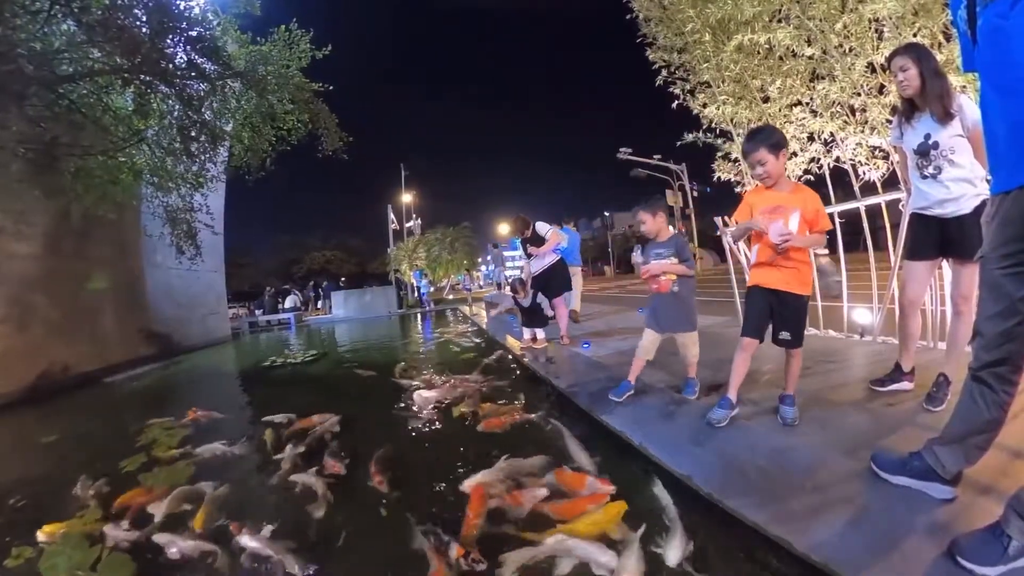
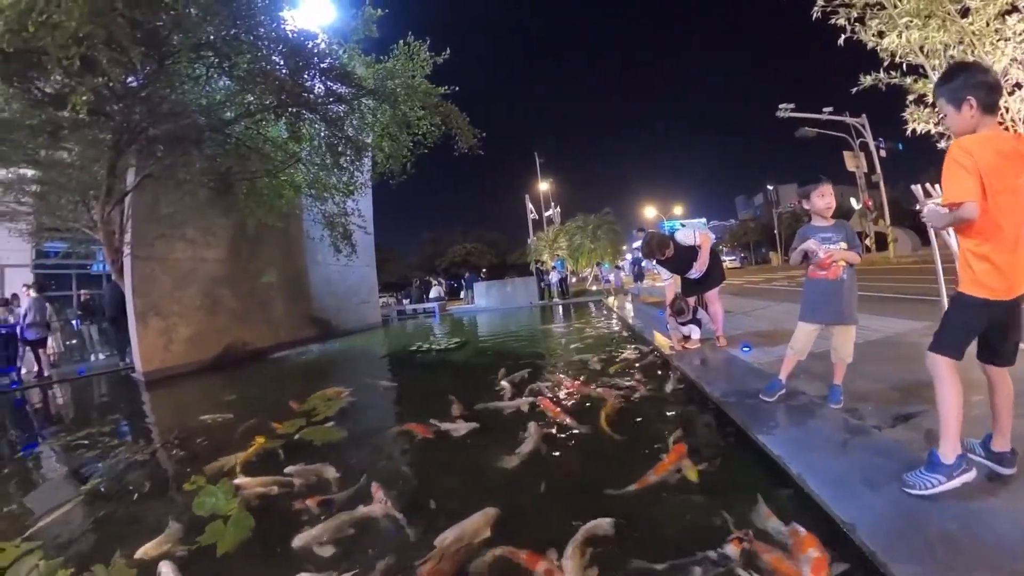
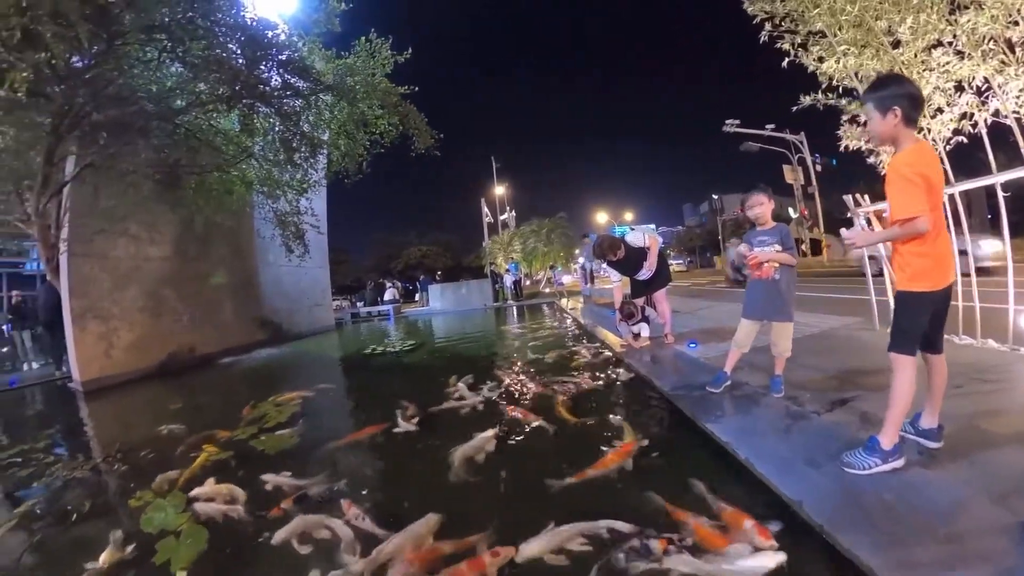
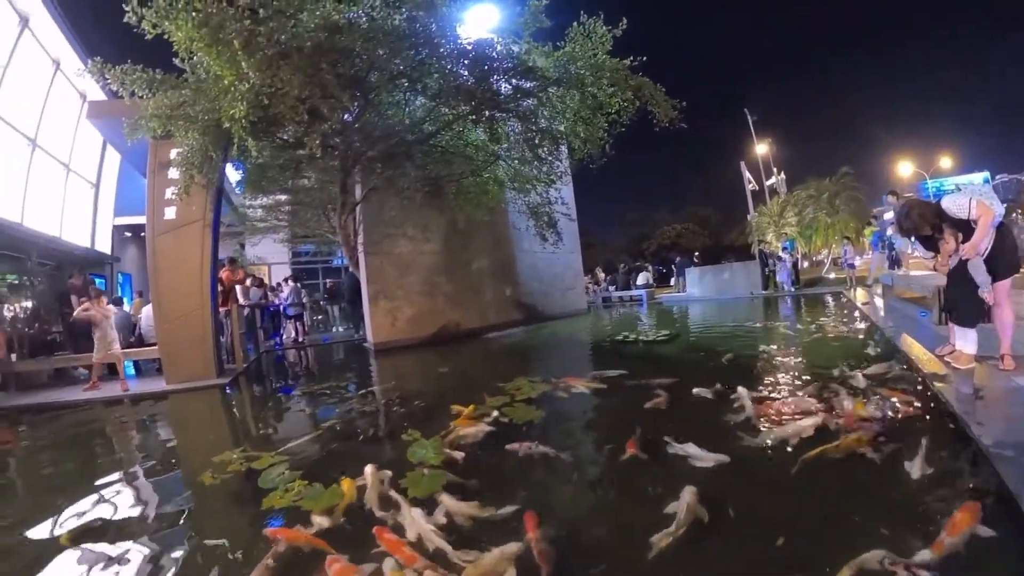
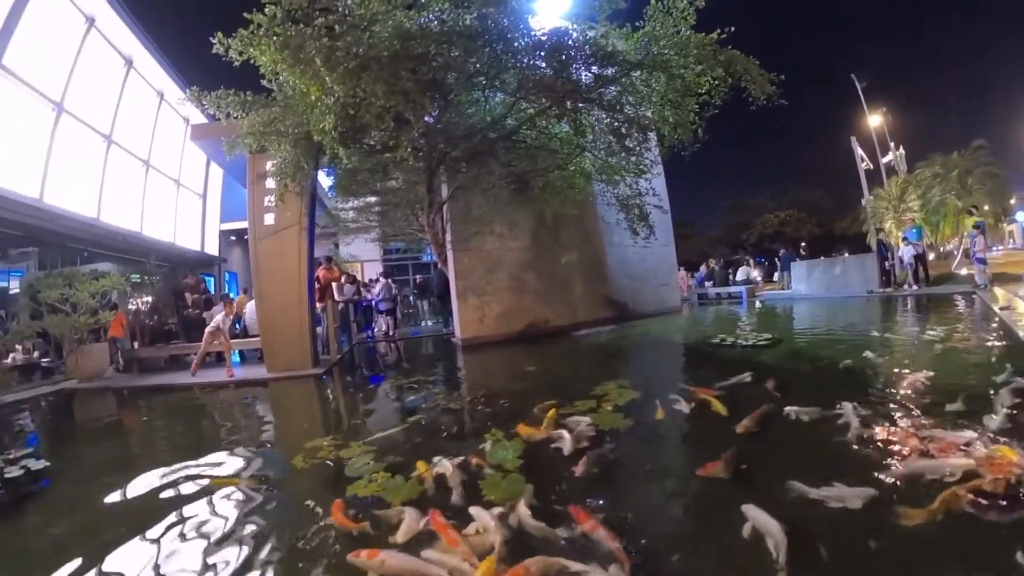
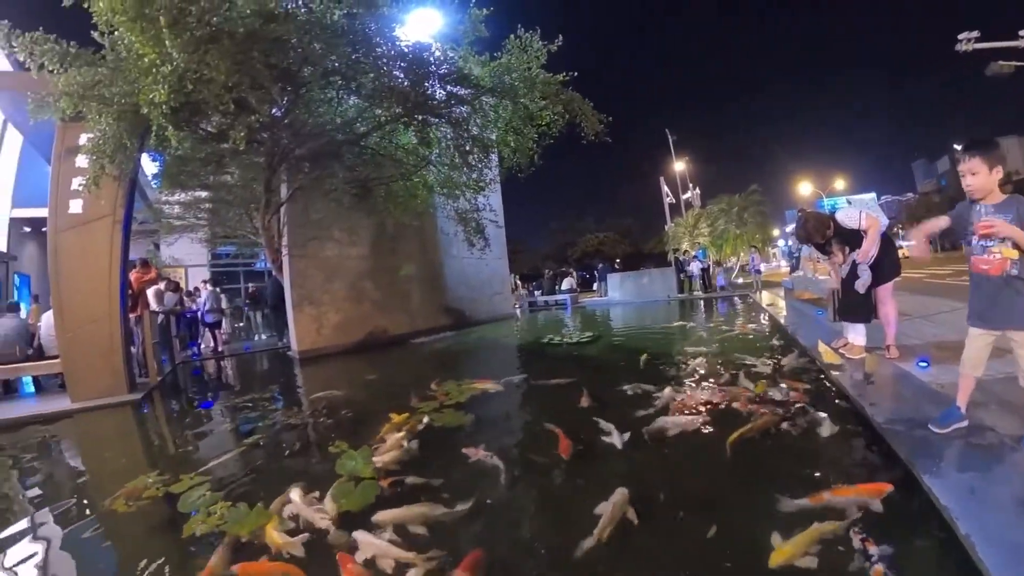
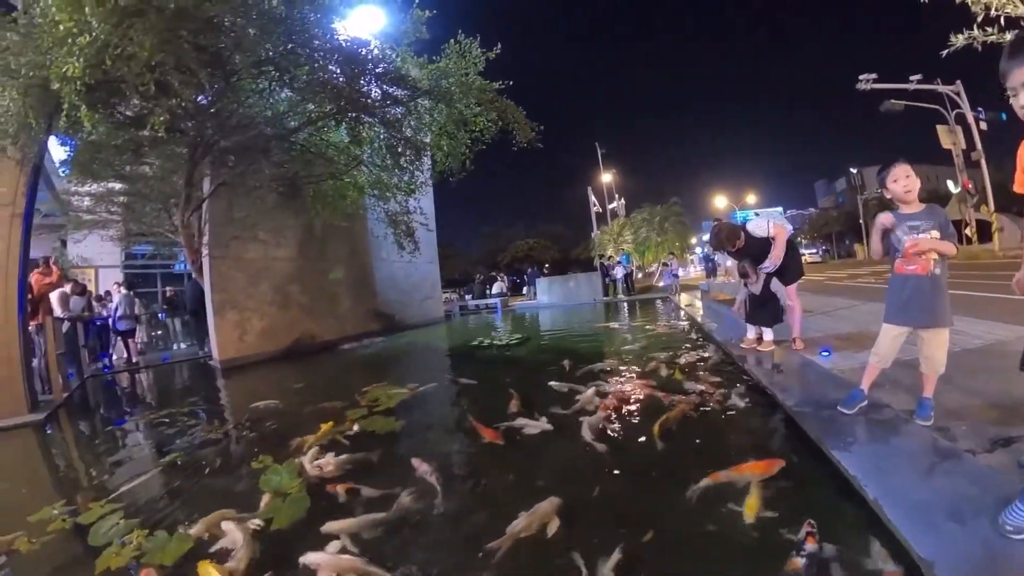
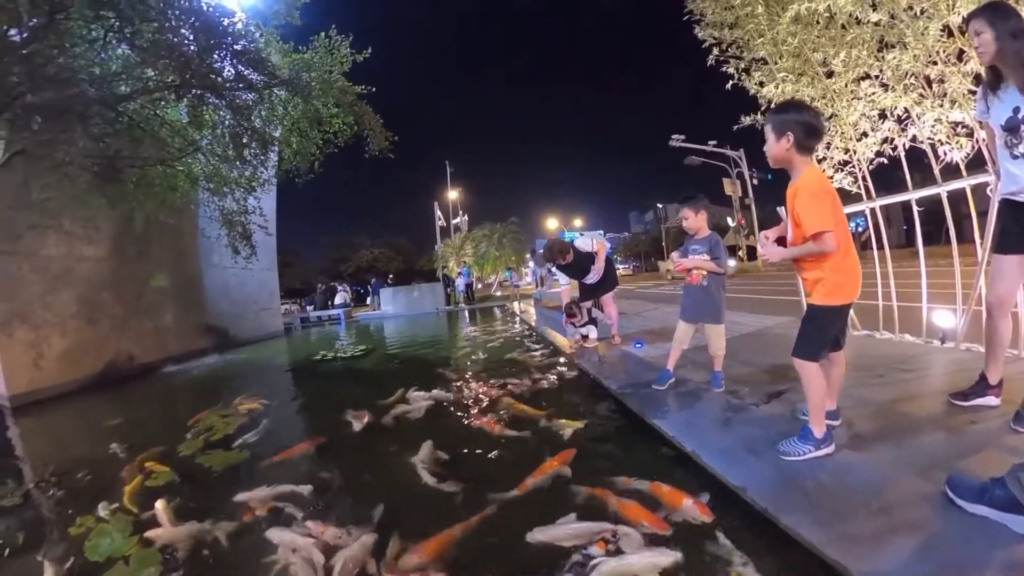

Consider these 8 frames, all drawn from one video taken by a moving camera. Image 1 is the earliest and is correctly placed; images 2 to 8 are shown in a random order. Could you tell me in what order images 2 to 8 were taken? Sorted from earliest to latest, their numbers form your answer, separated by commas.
8, 3, 2, 7, 6, 4, 5
